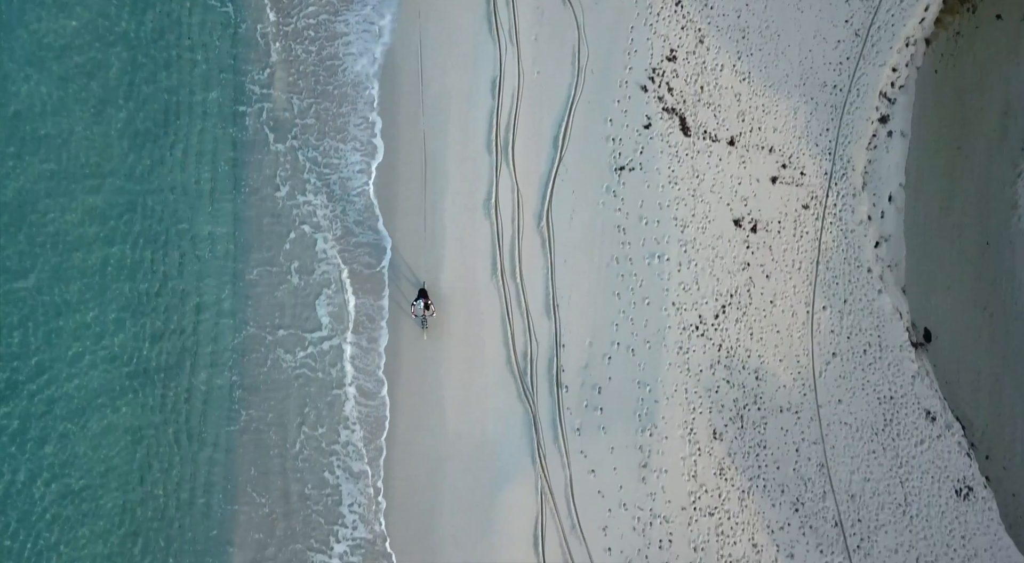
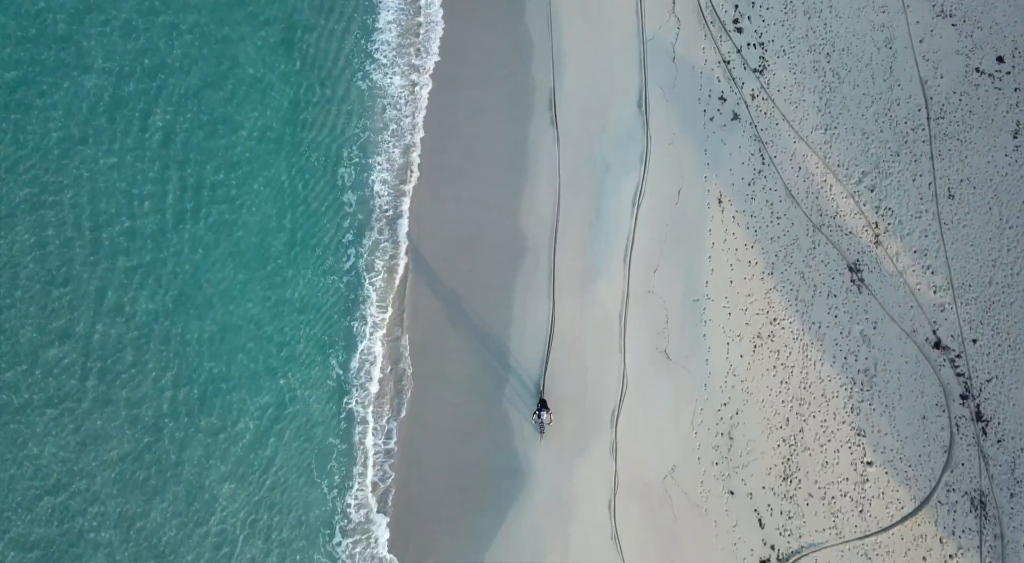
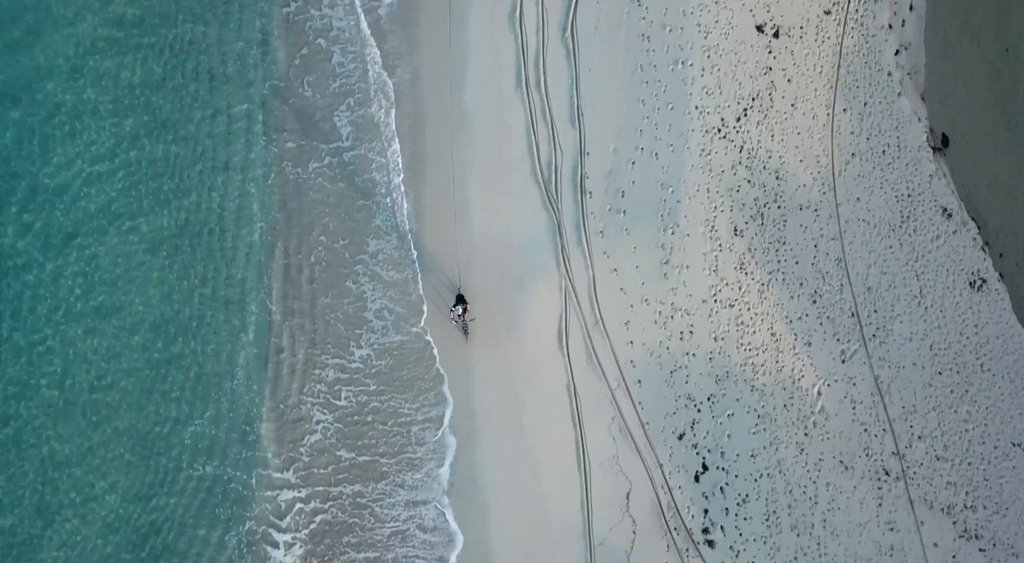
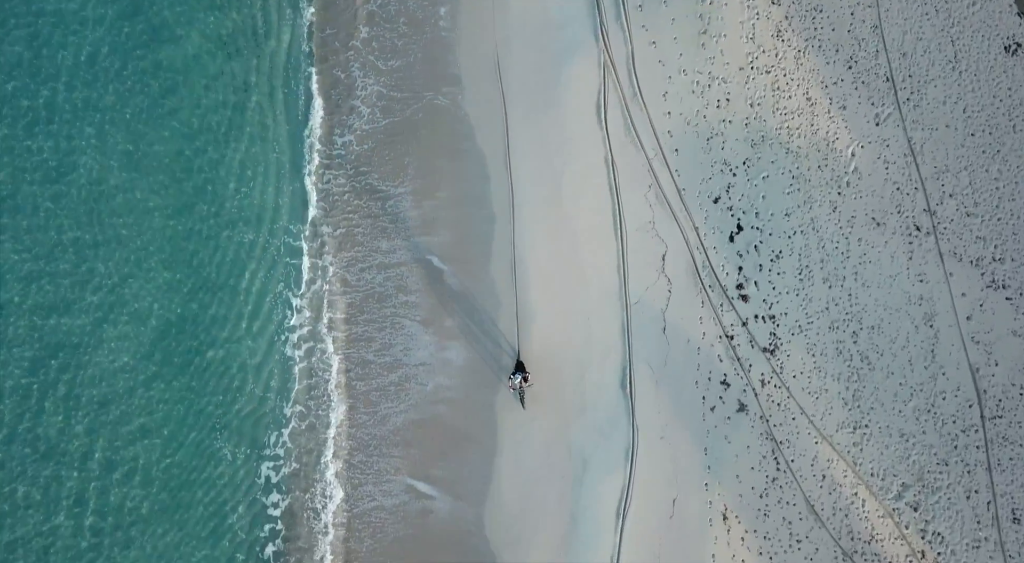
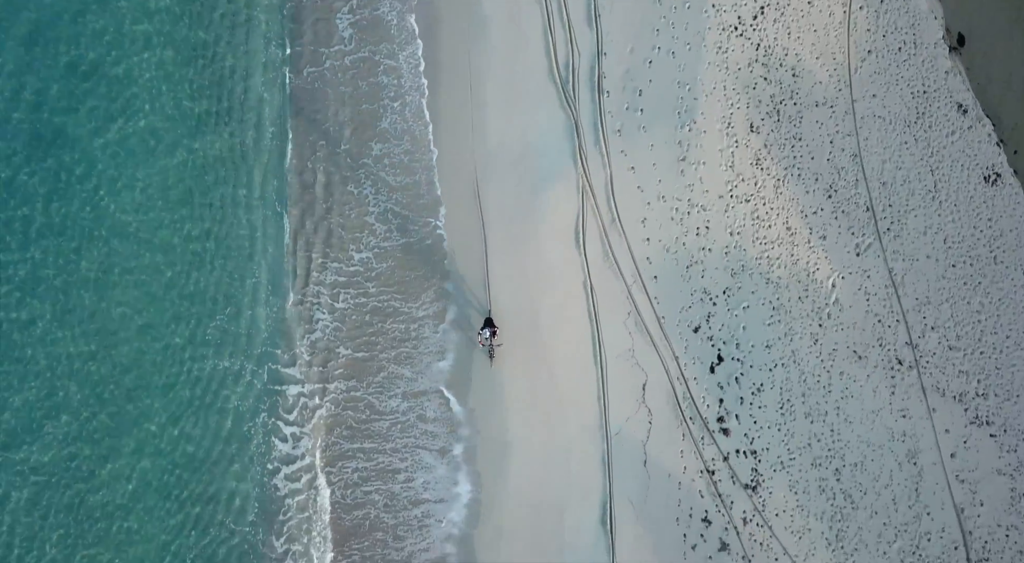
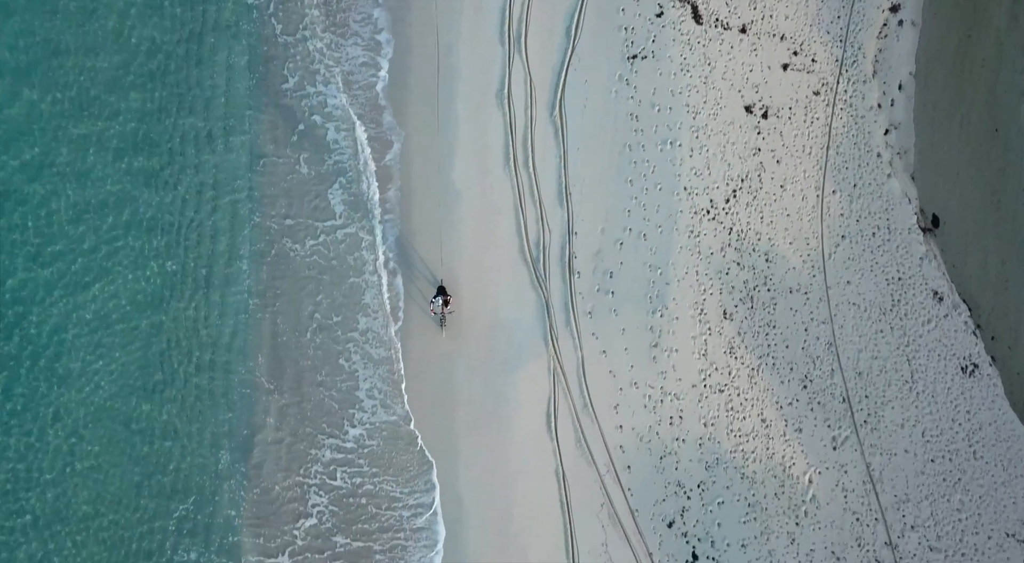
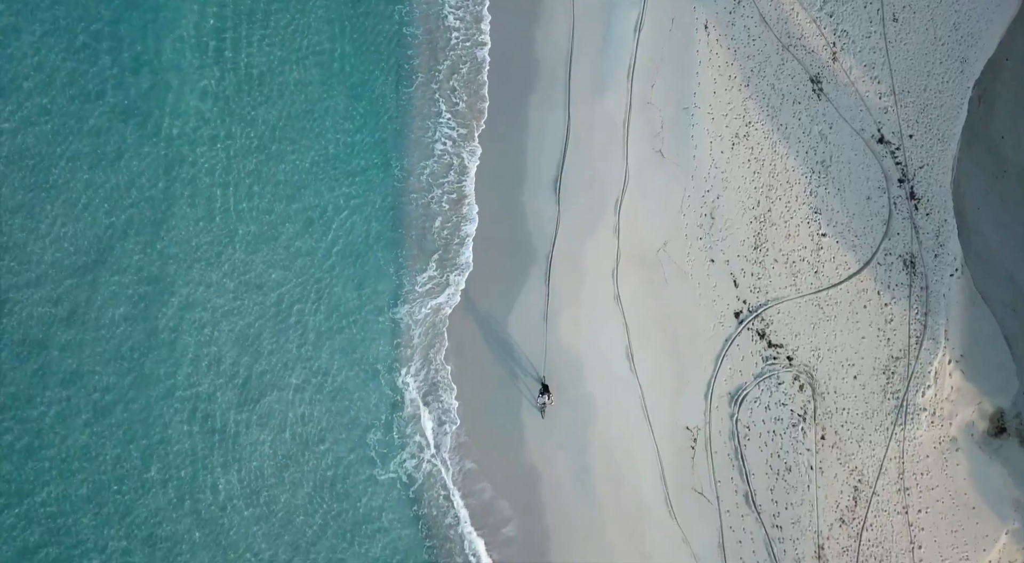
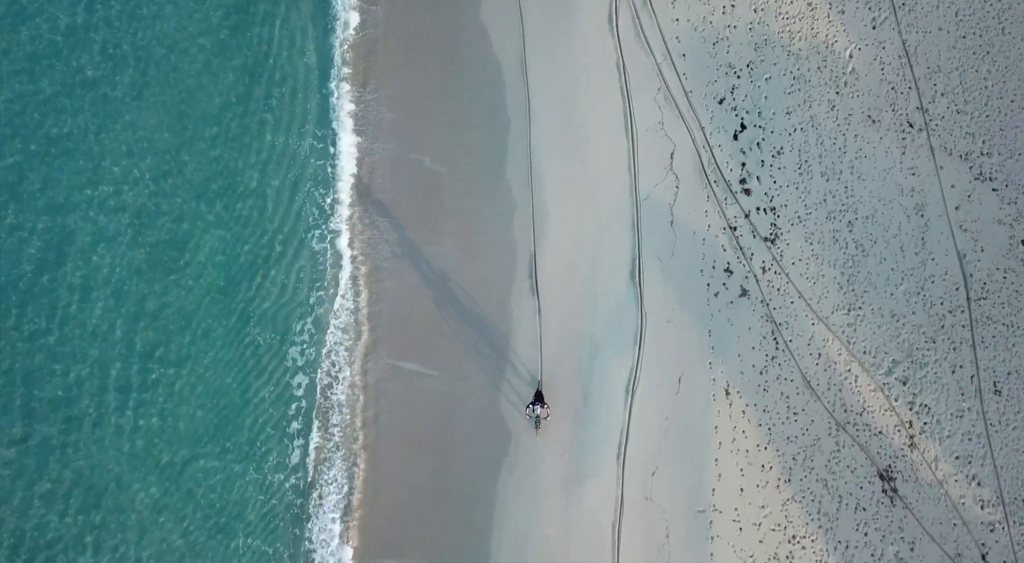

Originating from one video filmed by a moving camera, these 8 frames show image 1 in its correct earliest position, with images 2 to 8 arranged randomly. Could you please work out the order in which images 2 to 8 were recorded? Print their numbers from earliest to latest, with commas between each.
6, 3, 5, 4, 8, 2, 7
